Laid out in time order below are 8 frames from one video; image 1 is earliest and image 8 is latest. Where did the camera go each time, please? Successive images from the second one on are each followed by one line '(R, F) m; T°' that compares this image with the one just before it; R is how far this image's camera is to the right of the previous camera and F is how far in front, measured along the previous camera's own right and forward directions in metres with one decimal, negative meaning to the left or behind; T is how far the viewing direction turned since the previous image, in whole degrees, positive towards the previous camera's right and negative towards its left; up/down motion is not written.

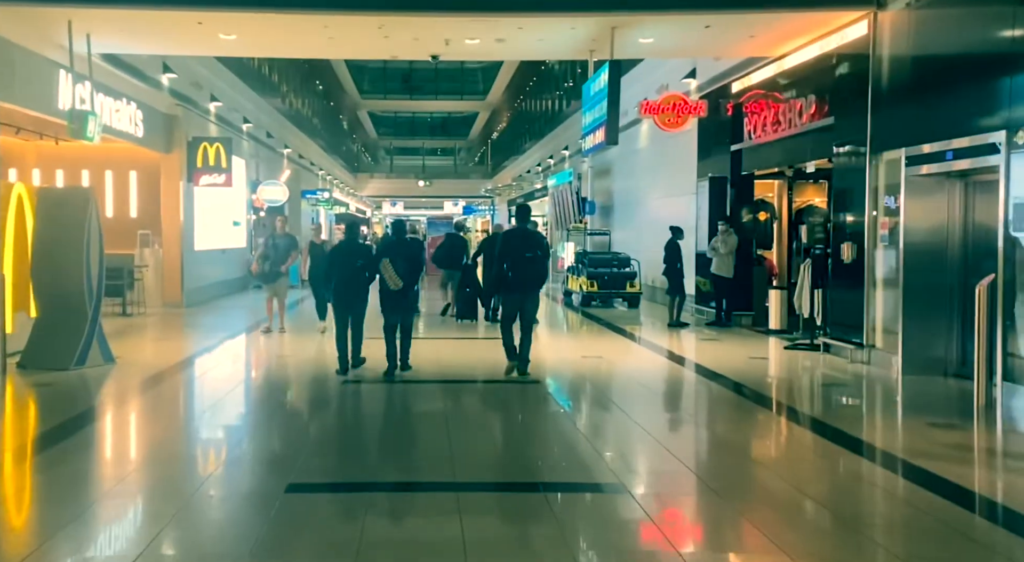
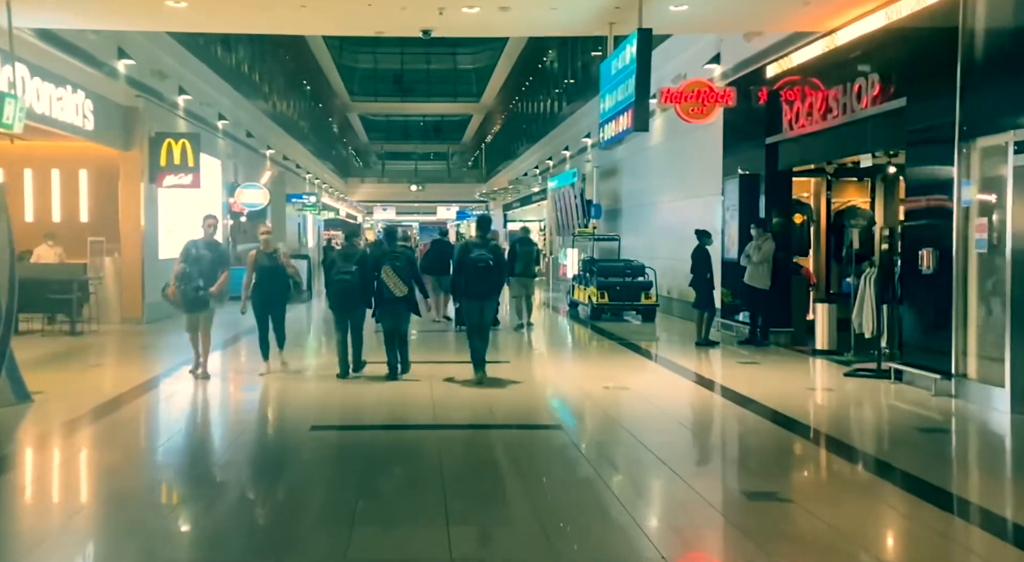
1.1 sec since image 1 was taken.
(-0.1, +1.6) m; 0°
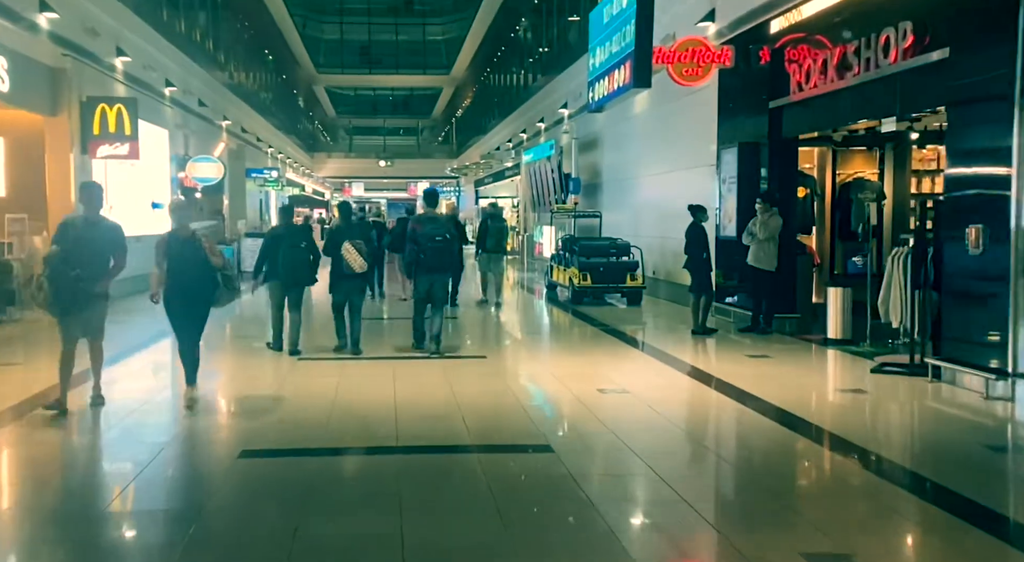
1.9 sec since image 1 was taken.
(0.0, +1.2) m; +2°
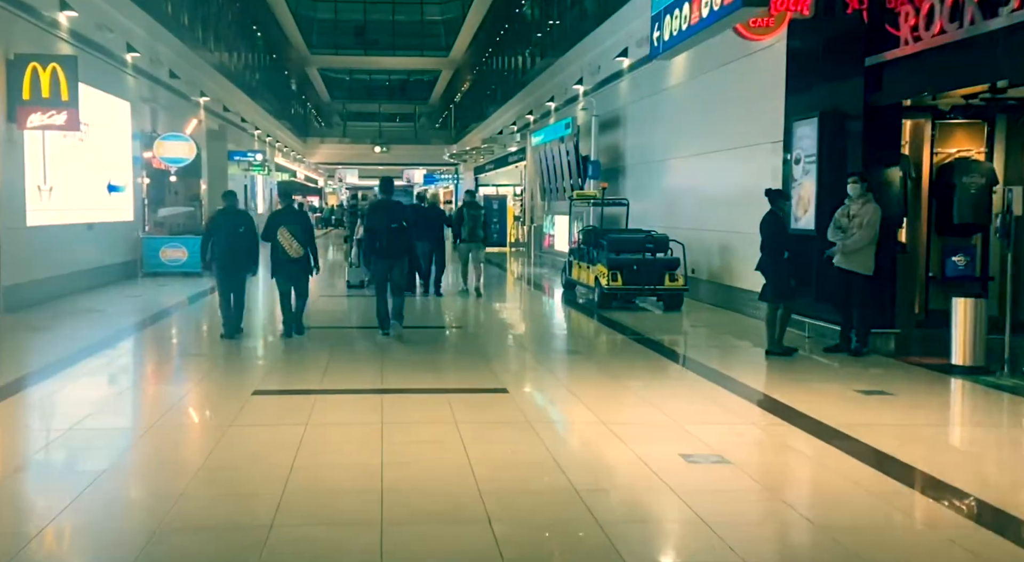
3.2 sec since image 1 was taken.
(-0.2, +2.1) m; 0°
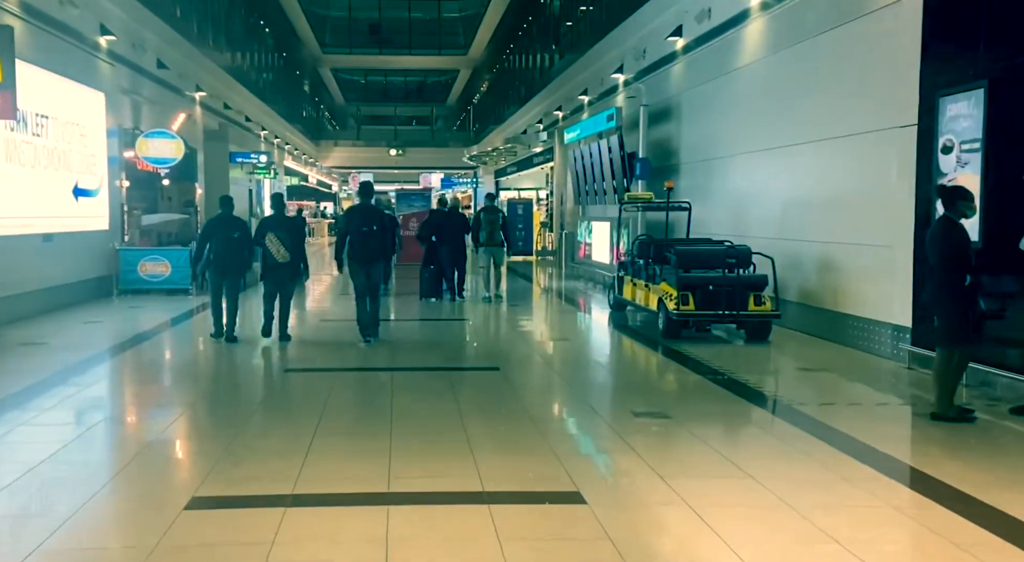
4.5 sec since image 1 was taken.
(-0.3, +2.1) m; -1°
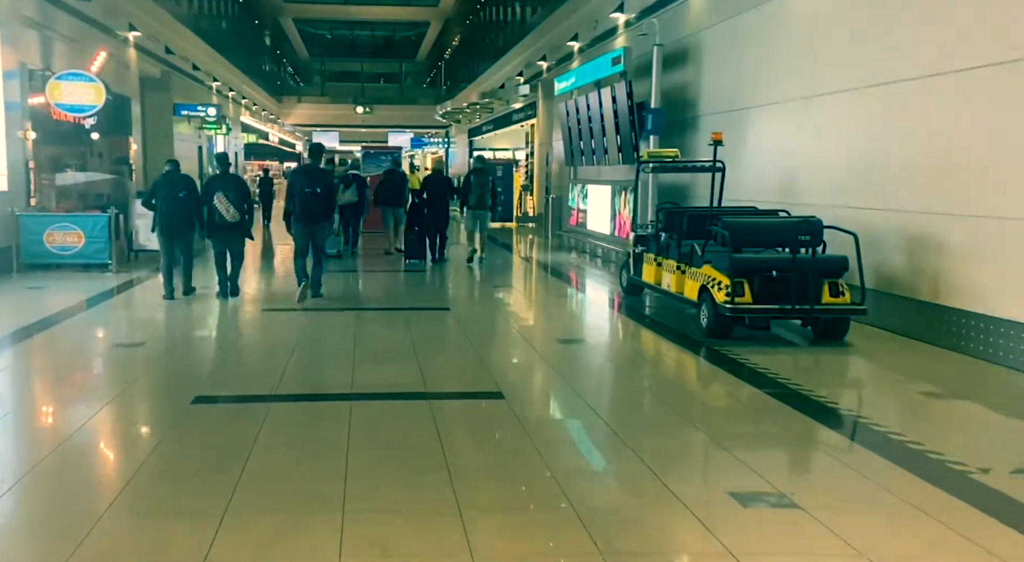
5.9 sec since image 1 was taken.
(-0.2, +2.1) m; +2°
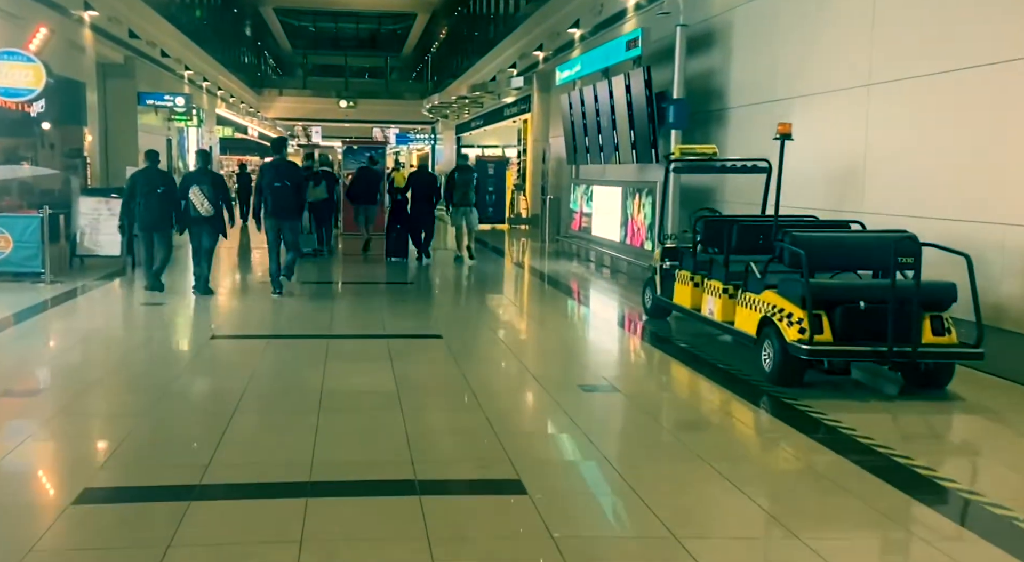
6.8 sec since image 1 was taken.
(-0.2, +1.5) m; +1°
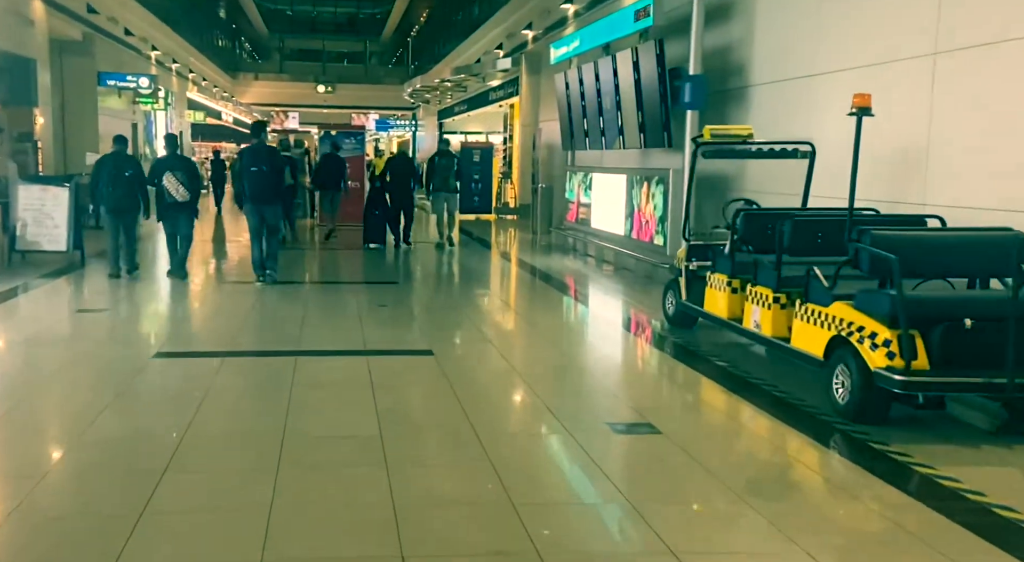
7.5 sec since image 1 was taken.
(-0.2, +1.1) m; +1°
